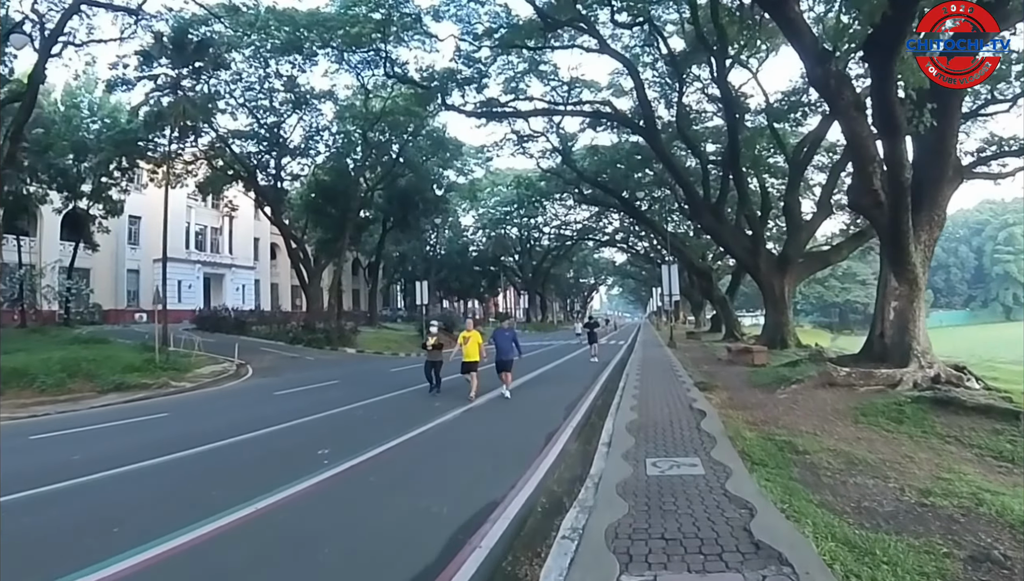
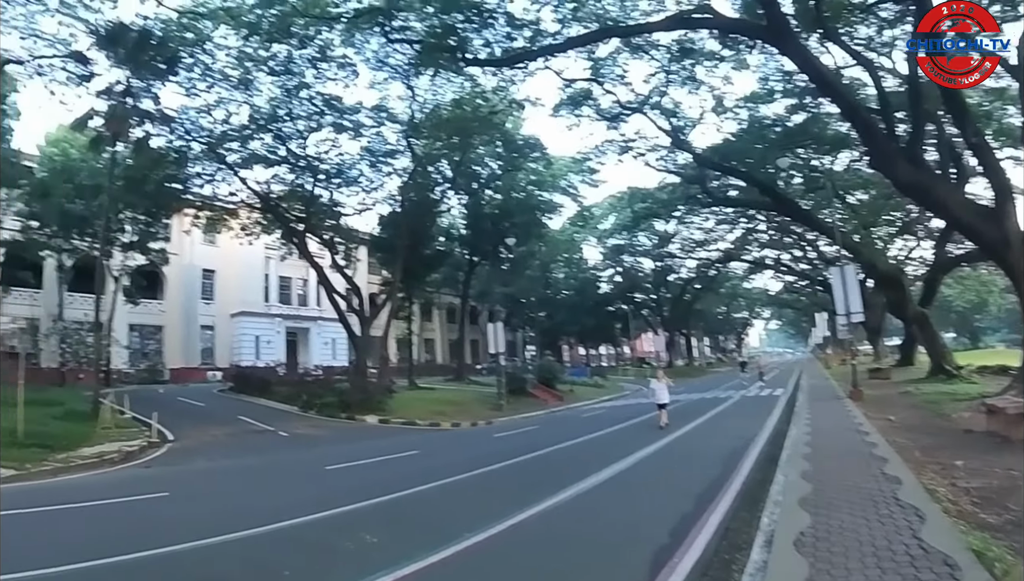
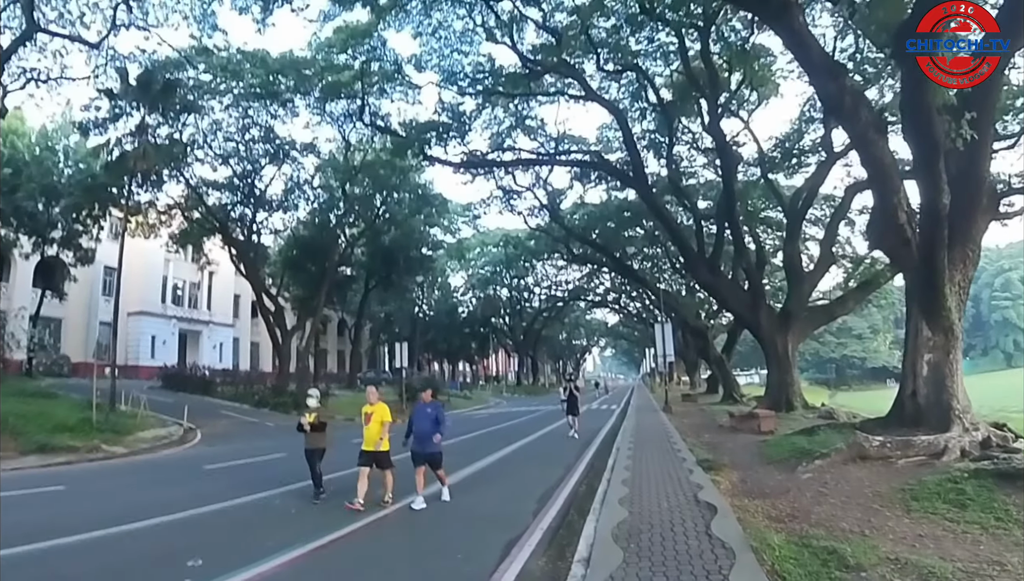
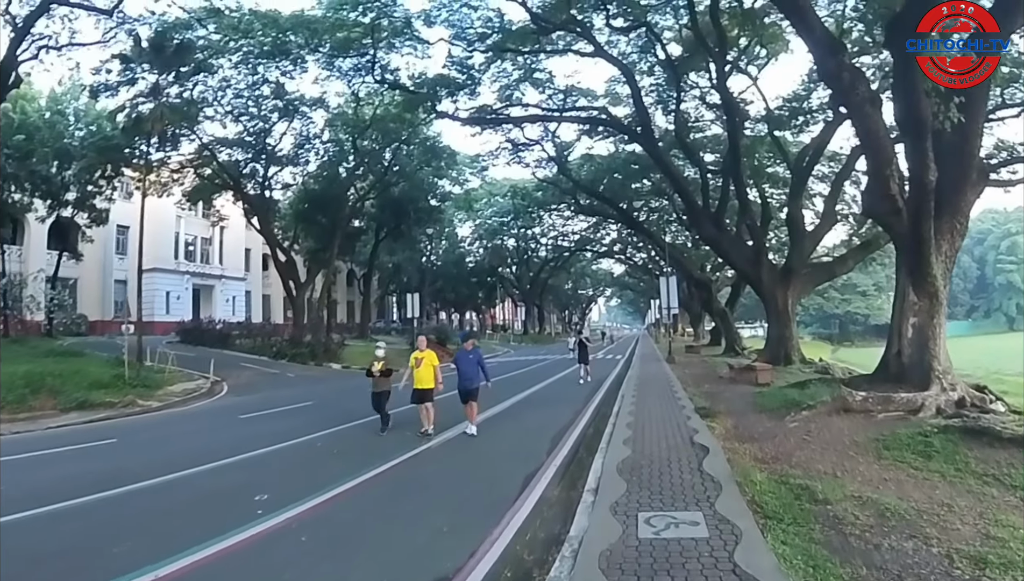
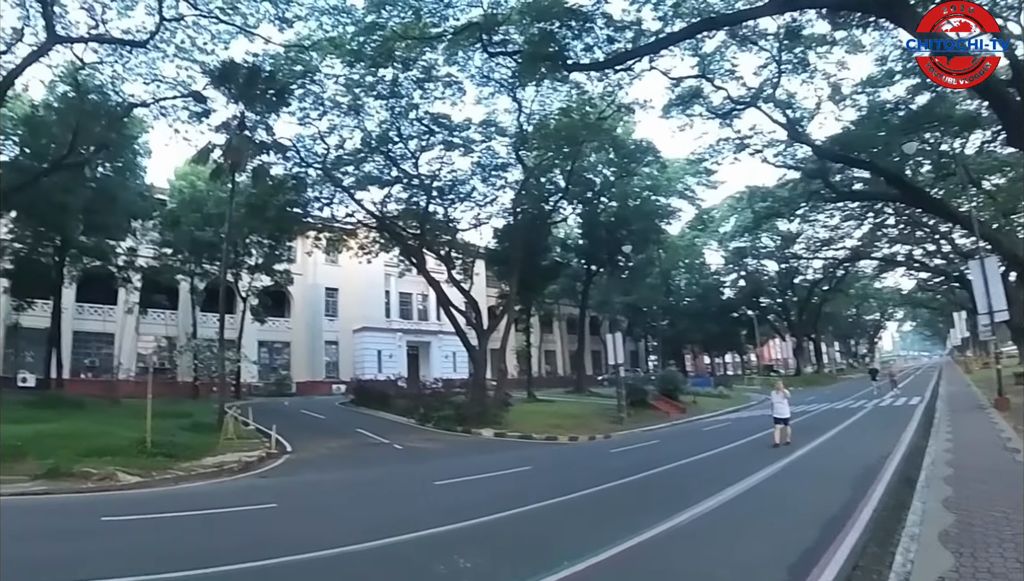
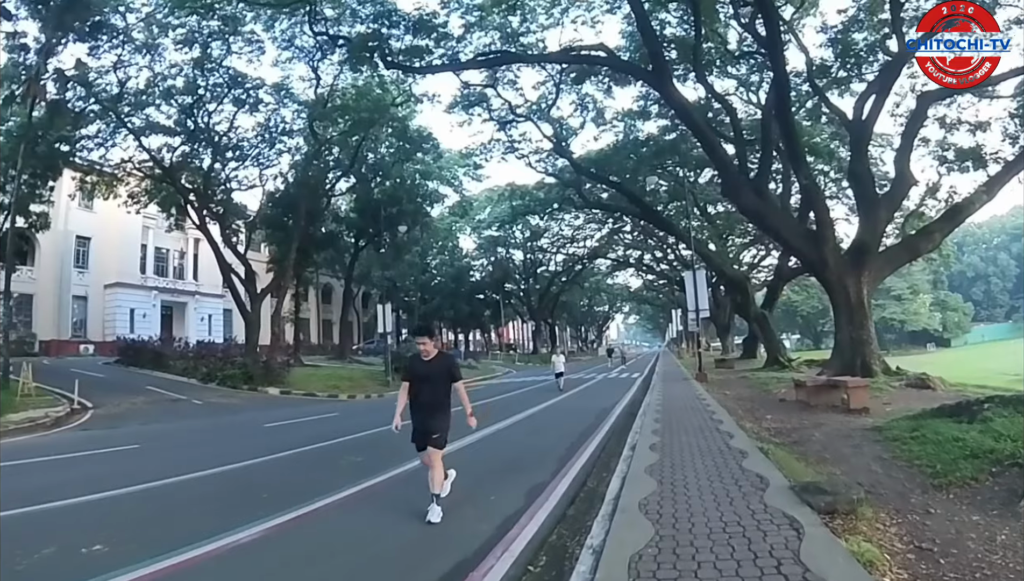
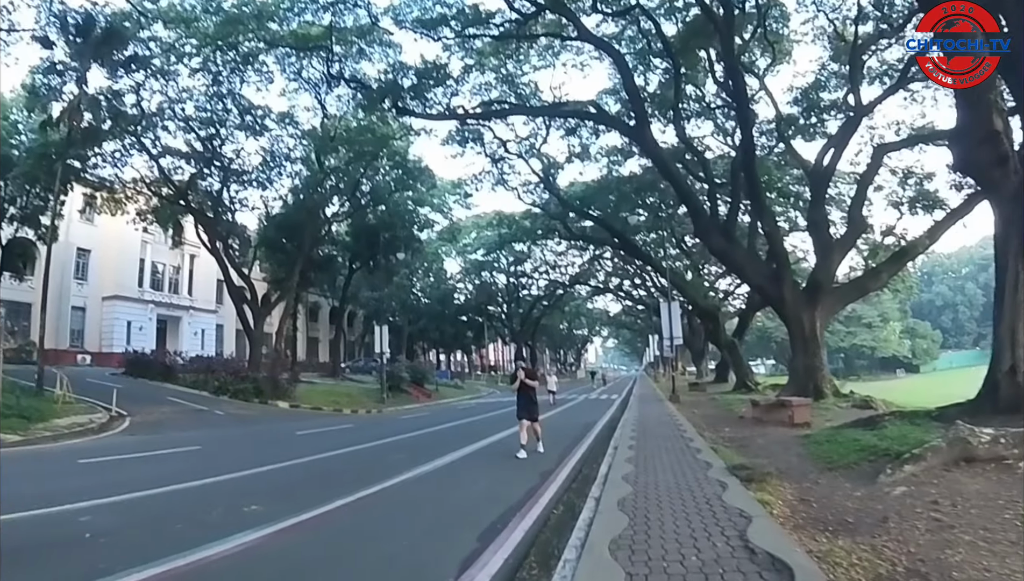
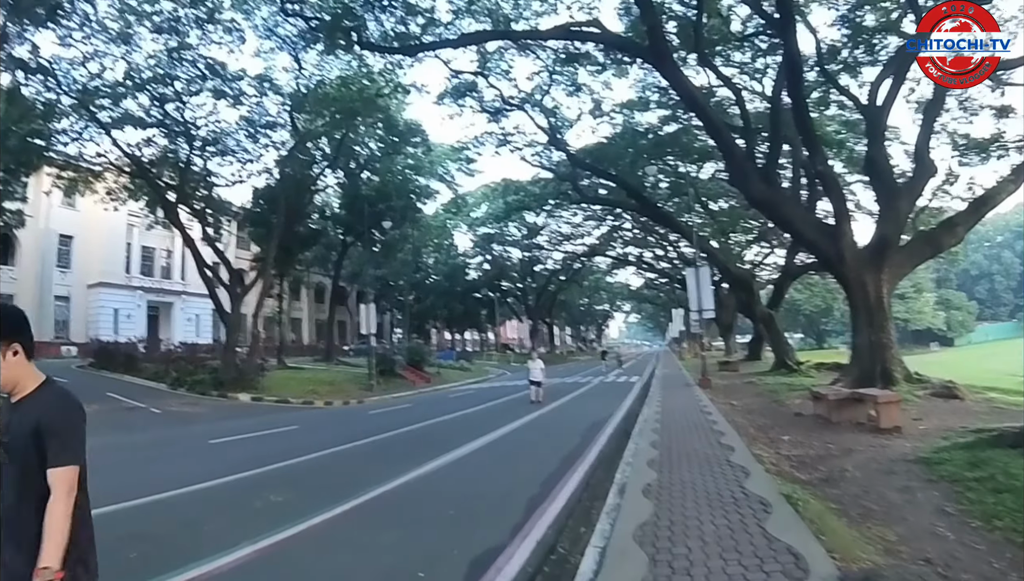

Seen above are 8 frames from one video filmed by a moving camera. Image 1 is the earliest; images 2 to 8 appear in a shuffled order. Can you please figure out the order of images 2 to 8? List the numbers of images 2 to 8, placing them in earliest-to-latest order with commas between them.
4, 3, 7, 6, 8, 2, 5
